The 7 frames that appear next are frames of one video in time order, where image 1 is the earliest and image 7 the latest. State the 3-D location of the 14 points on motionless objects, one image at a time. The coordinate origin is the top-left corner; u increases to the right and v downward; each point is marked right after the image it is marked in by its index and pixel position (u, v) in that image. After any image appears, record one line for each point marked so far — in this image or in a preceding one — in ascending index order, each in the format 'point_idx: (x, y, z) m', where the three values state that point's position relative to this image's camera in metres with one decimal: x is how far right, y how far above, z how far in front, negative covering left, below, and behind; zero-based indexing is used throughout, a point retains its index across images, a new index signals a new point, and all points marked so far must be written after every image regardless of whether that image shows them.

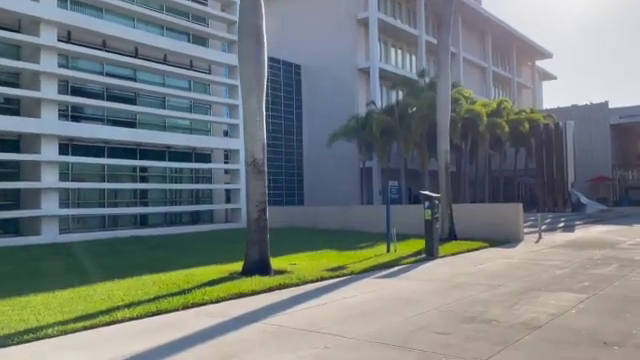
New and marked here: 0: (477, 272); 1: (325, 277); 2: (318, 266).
0: (+3.5, -2.1, +13.7) m
1: (+0.1, -2.0, +12.9) m
2: (-0.1, -2.0, +14.7) m
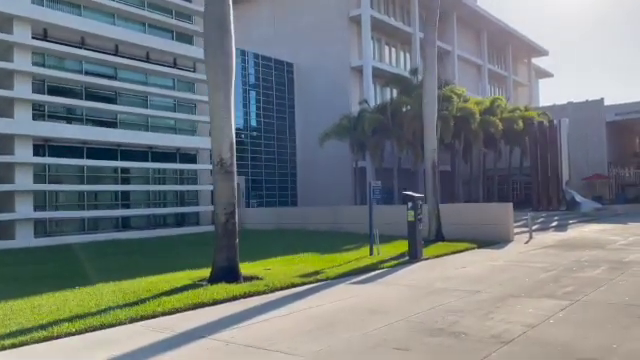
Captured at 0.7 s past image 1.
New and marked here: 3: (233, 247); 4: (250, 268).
0: (+2.9, -2.1, +13.0) m
1: (-0.5, -2.0, +12.2) m
2: (-0.6, -2.1, +14.0) m
3: (-1.8, -1.4, +12.7) m
4: (-1.8, -2.1, +14.4) m
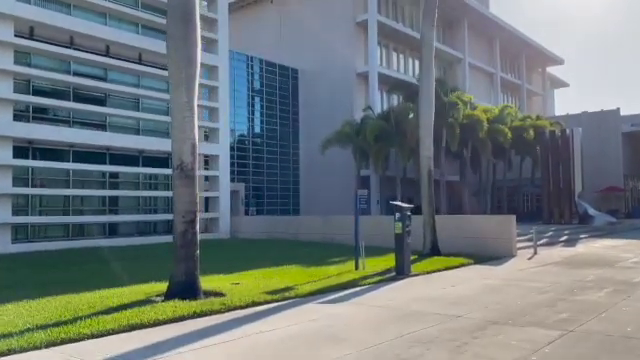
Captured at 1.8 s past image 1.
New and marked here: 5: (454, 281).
0: (+2.3, -2.2, +11.7) m
1: (-1.1, -2.2, +10.9) m
2: (-1.2, -2.2, +12.8) m
3: (-2.4, -1.5, +11.5) m
4: (-2.4, -2.2, +13.1) m
5: (+3.0, -2.3, +14.1) m
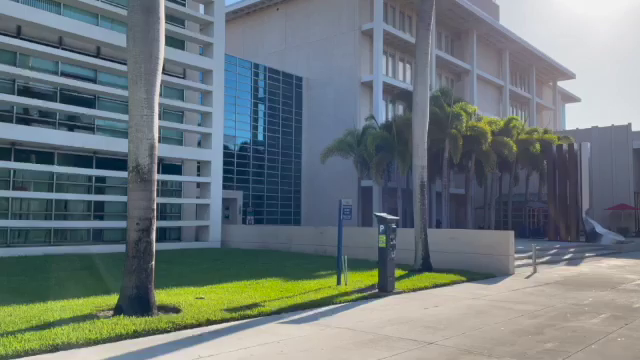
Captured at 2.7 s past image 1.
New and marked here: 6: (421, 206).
0: (+1.7, -2.4, +10.6) m
1: (-1.7, -2.2, +9.9) m
2: (-1.8, -2.3, +11.8) m
3: (-3.0, -1.6, +10.5) m
4: (-2.9, -2.3, +12.1) m
5: (+2.5, -2.5, +13.0) m
6: (+3.0, -0.8, +18.3) m
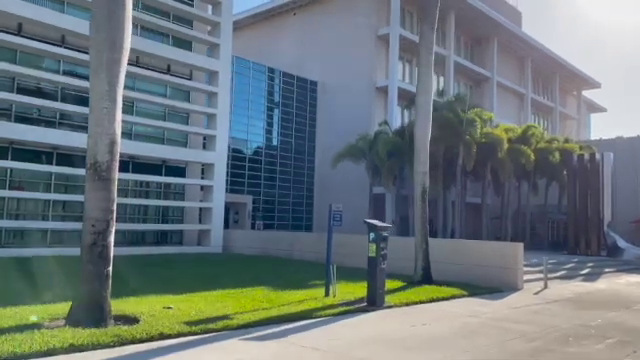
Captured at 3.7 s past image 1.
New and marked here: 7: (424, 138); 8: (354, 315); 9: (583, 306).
0: (+1.2, -2.5, +9.5) m
1: (-2.2, -2.2, +9.0) m
2: (-2.2, -2.3, +10.8) m
3: (-3.4, -1.5, +9.6) m
4: (-3.4, -2.3, +11.2) m
5: (+2.1, -2.6, +11.9) m
6: (+2.8, -1.0, +17.2) m
7: (+2.9, +1.2, +17.4) m
8: (+0.7, -2.6, +11.9) m
9: (+6.3, -3.0, +14.8) m
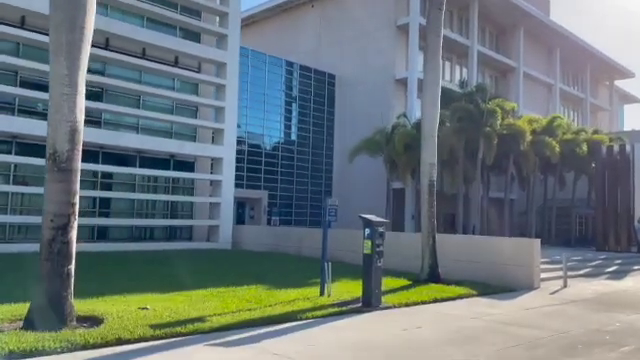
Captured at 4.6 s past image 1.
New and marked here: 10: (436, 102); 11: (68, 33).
0: (+0.9, -2.3, +8.6) m
1: (-2.6, -2.1, +8.2) m
2: (-2.5, -2.2, +10.1) m
3: (-3.7, -1.4, +8.9) m
4: (-3.6, -2.1, +10.5) m
5: (+1.9, -2.5, +11.0) m
6: (+2.9, -0.8, +16.2) m
7: (+2.9, +1.4, +16.3) m
8: (+0.5, -2.4, +11.0) m
9: (+6.2, -2.8, +13.6) m
10: (+3.1, +2.1, +16.4) m
11: (-3.7, +2.2, +9.2) m
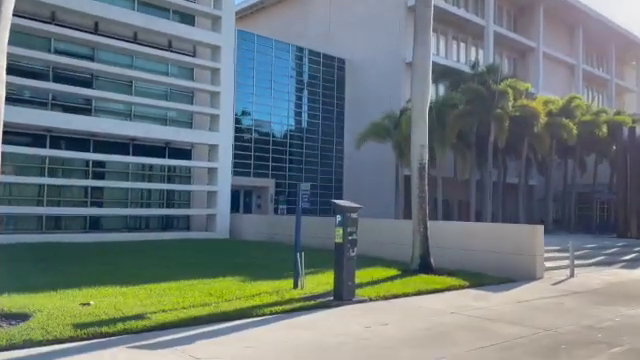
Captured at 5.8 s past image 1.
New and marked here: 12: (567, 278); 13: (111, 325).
0: (+0.2, -2.1, +7.5) m
1: (-3.3, -1.9, +7.3) m
2: (-3.1, -1.9, +9.1) m
3: (-4.4, -1.2, +8.0) m
4: (-4.2, -1.9, +9.6) m
5: (+1.3, -2.1, +9.9) m
6: (+2.4, -0.4, +15.0) m
7: (+2.5, +1.8, +15.1) m
8: (-0.2, -2.1, +10.0) m
9: (+5.7, -2.4, +12.4) m
10: (+2.6, +2.6, +15.2) m
11: (-4.5, +2.4, +8.3) m
12: (+6.3, -2.5, +15.9) m
13: (-2.7, -1.9, +8.1) m
